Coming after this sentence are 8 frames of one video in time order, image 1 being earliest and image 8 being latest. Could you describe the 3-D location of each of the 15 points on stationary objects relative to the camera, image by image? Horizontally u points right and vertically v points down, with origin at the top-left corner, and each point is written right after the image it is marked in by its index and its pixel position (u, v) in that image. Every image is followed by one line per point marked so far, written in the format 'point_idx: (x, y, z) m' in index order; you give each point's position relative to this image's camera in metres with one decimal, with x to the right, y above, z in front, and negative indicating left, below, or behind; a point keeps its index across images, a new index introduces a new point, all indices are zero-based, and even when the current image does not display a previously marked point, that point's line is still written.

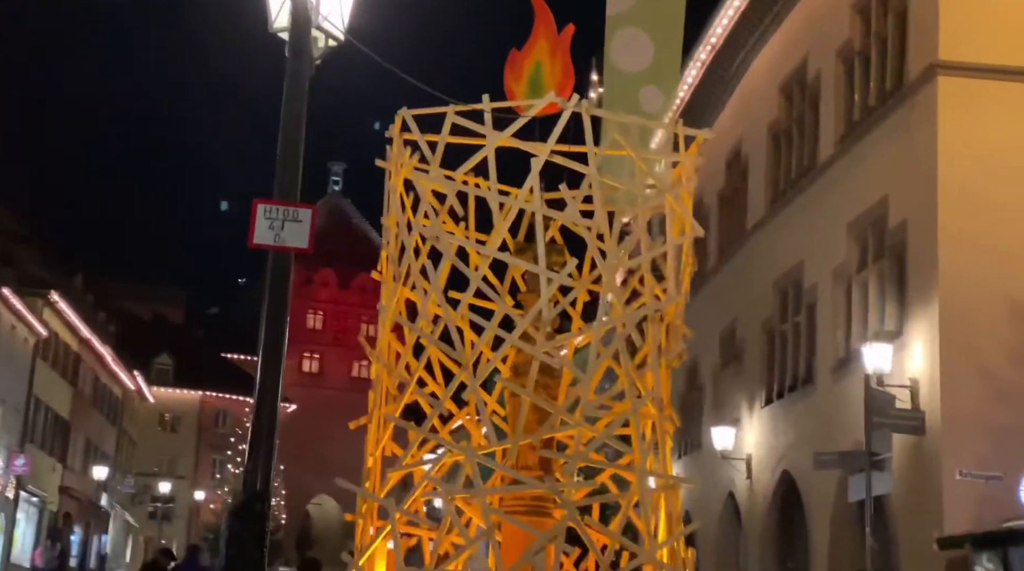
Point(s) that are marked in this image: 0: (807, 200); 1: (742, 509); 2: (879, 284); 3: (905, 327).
0: (+2.7, +0.8, +15.4) m
1: (+2.3, -2.2, +16.6) m
2: (+3.1, 0.0, +13.9) m
3: (+3.1, -0.3, +13.3) m
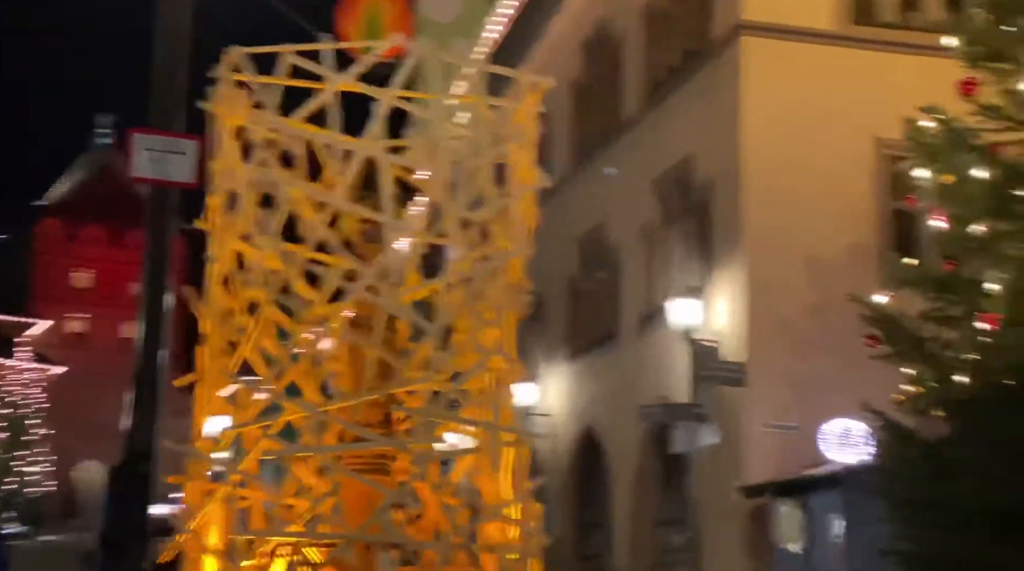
0: (+0.9, +1.1, +15.5) m
1: (+0.3, -1.8, +16.8) m
2: (+1.5, +0.4, +14.2) m
3: (+1.6, 0.0, +13.6) m
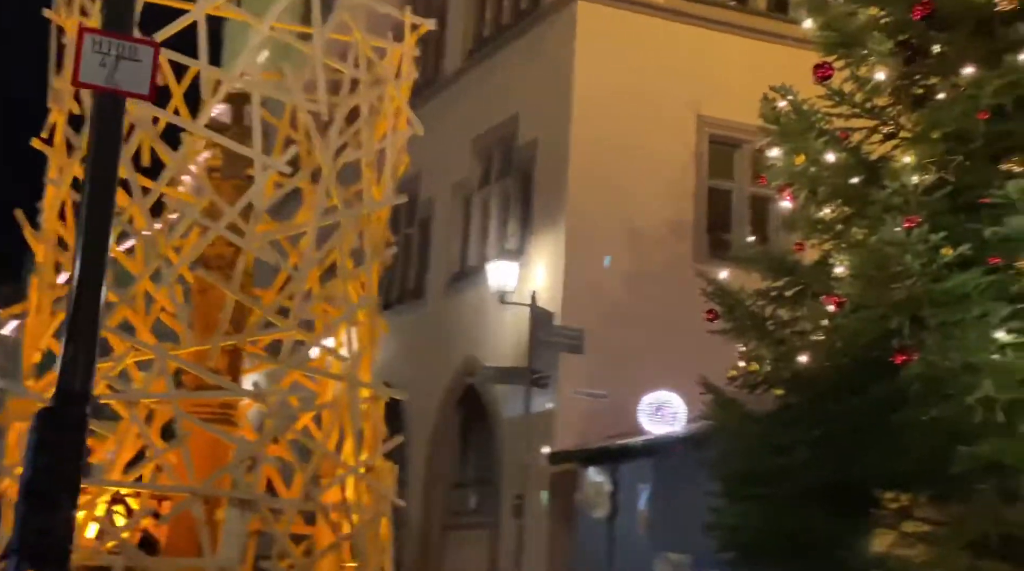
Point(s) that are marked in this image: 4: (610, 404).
0: (-0.8, +1.5, +15.3) m
1: (-1.8, -1.3, +16.5) m
2: (-0.1, +0.7, +14.1) m
3: (+0.1, +0.3, +13.5) m
4: (+0.7, -0.9, +12.8) m
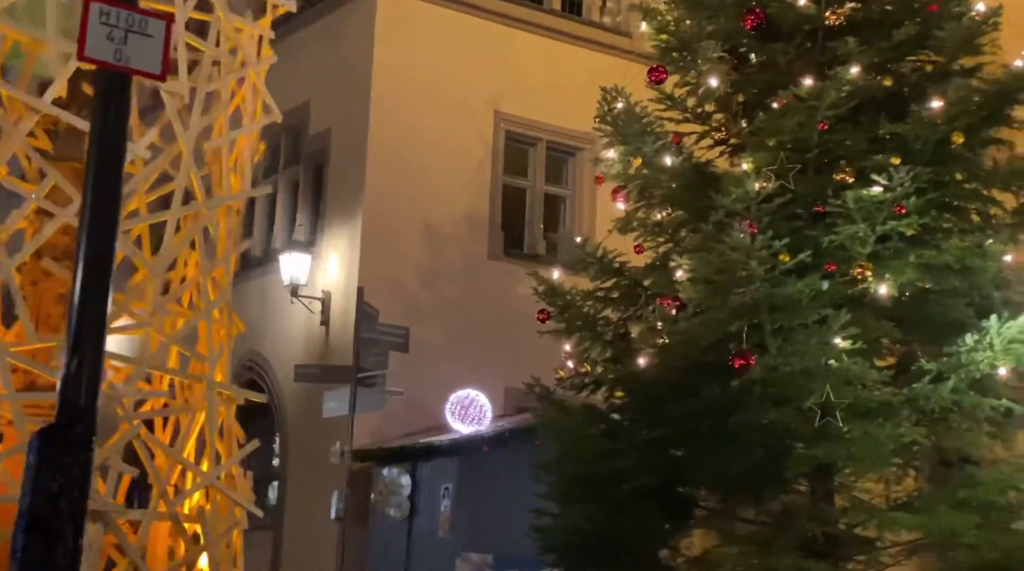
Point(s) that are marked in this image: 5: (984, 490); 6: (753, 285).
0: (-2.8, +1.6, +14.8) m
1: (-4.0, -1.2, +15.9) m
2: (-1.9, +0.7, +13.7) m
3: (-1.6, +0.4, +13.2) m
4: (-0.9, -0.8, +12.6) m
5: (+2.1, -0.9, +7.6) m
6: (+1.1, 0.0, +7.5) m
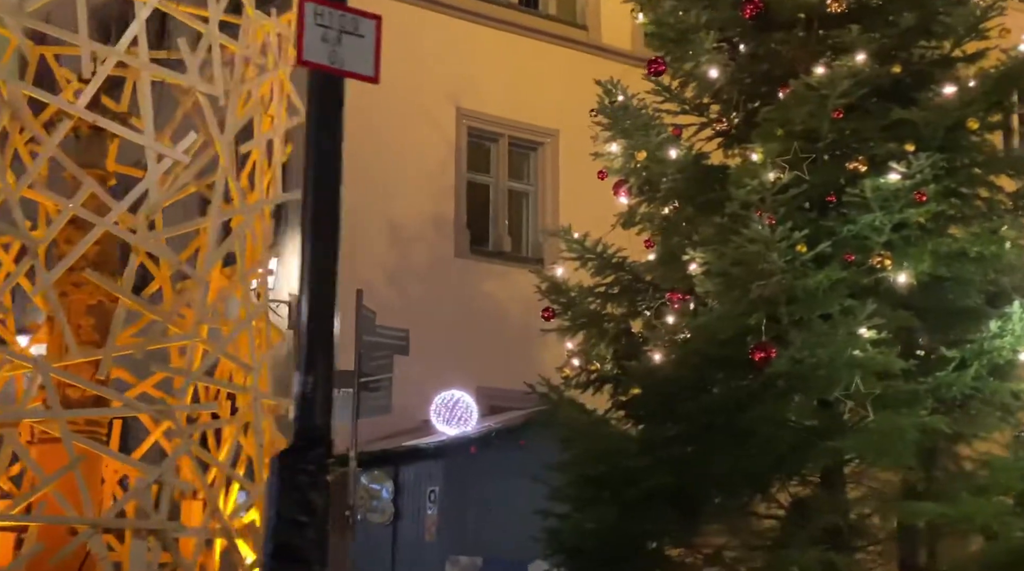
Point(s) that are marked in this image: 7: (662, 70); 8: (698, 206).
0: (-3.2, +1.6, +14.5) m
1: (-4.5, -1.2, +15.4) m
2: (-2.3, +0.7, +13.5) m
3: (-1.9, +0.3, +12.9) m
4: (-1.1, -0.9, +12.4) m
5: (+2.2, -0.8, +7.6) m
6: (+1.1, 0.0, +7.5) m
7: (+0.7, +1.1, +8.5) m
8: (+0.9, +0.4, +8.1) m
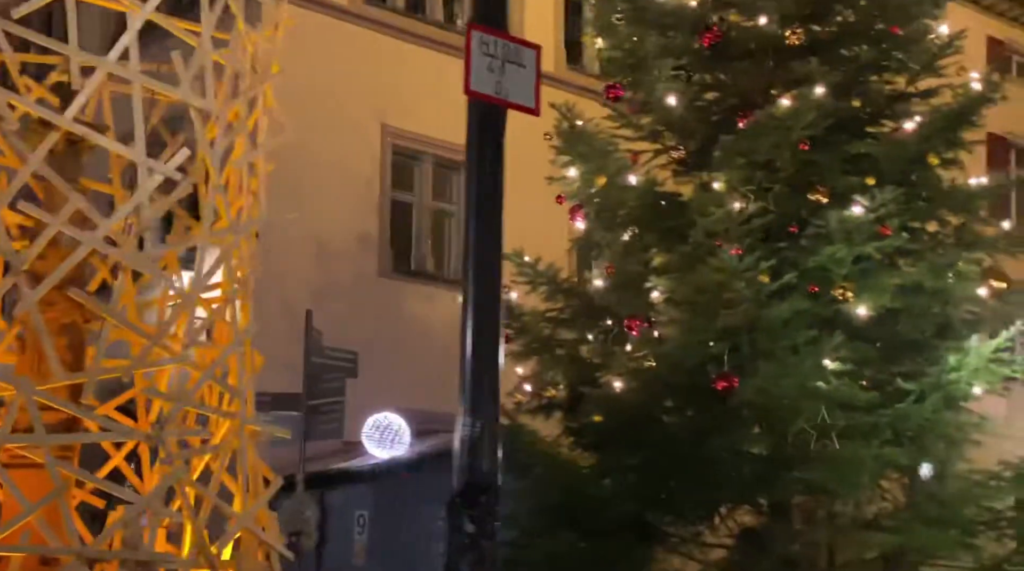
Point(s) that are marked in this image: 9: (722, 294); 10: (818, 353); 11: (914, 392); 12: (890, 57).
0: (-4.0, +1.5, +14.1) m
1: (-5.3, -1.3, +14.9) m
2: (-2.9, +0.6, +13.1) m
3: (-2.5, +0.2, +12.6) m
4: (-1.7, -1.0, +12.2) m
5: (+2.0, -1.0, +7.7) m
6: (+1.0, -0.1, +7.5) m
7: (+0.5, +0.9, +8.4) m
8: (+0.7, +0.2, +8.1) m
9: (+0.9, 0.0, +7.5) m
10: (+1.3, -0.3, +7.4) m
11: (+1.8, -0.5, +7.7) m
12: (+1.8, +1.1, +8.1) m
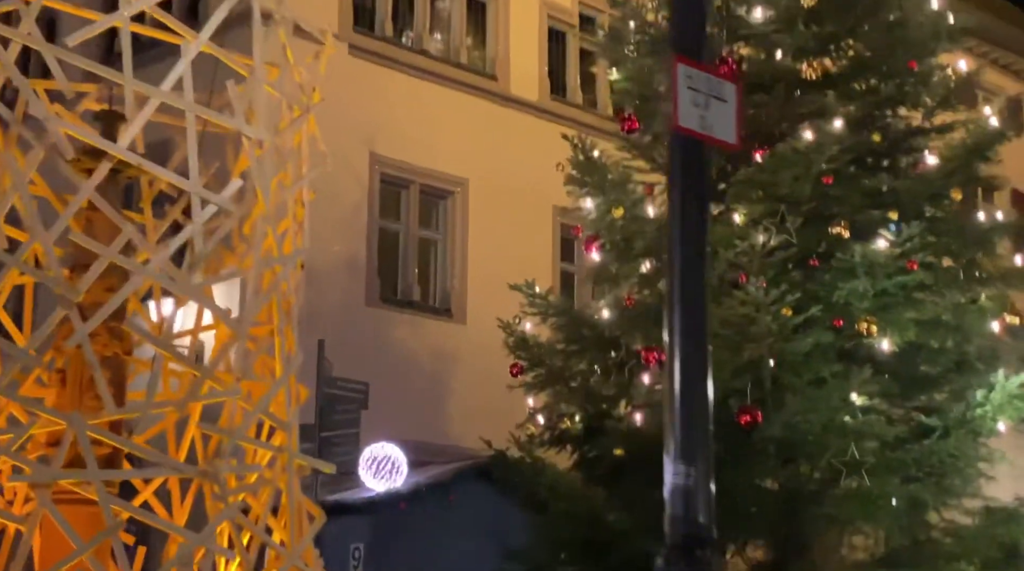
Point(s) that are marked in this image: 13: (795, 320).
0: (-4.1, +1.3, +13.8) m
1: (-5.6, -1.5, +14.5) m
2: (-3.0, +0.4, +12.9) m
3: (-2.7, 0.0, +12.4) m
4: (-1.8, -1.2, +12.0) m
5: (+2.1, -1.2, +7.7) m
6: (+1.1, -0.2, +7.4) m
7: (+0.6, +0.8, +8.4) m
8: (+0.8, +0.1, +8.0) m
9: (+1.0, -0.2, +7.4) m
10: (+1.4, -0.4, +7.4) m
11: (+1.9, -0.6, +7.7) m
12: (+1.9, +0.9, +8.1) m
13: (+1.2, -0.2, +7.5) m
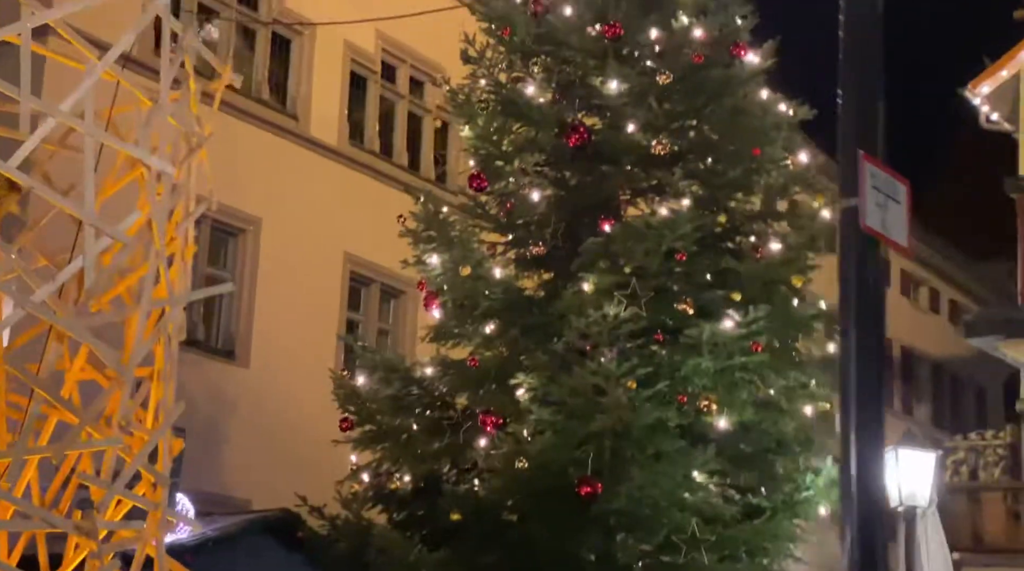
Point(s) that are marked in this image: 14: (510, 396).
0: (-5.8, +1.2, +12.8) m
1: (-7.5, -1.4, +13.1) m
2: (-4.6, +0.3, +12.1) m
3: (-4.1, -0.1, +11.6) m
4: (-3.3, -1.3, +11.3) m
5: (+1.3, -1.5, +7.8) m
6: (+0.4, -0.5, +7.4) m
7: (-0.2, +0.5, +8.3) m
8: (0.0, -0.2, +7.9) m
9: (+0.4, -0.5, +7.4) m
10: (+0.7, -0.8, +7.4) m
11: (+1.1, -1.0, +7.8) m
12: (+1.2, +0.5, +8.3) m
13: (+0.6, -0.5, +7.5) m
14: (-0.1, -0.5, +7.9) m
